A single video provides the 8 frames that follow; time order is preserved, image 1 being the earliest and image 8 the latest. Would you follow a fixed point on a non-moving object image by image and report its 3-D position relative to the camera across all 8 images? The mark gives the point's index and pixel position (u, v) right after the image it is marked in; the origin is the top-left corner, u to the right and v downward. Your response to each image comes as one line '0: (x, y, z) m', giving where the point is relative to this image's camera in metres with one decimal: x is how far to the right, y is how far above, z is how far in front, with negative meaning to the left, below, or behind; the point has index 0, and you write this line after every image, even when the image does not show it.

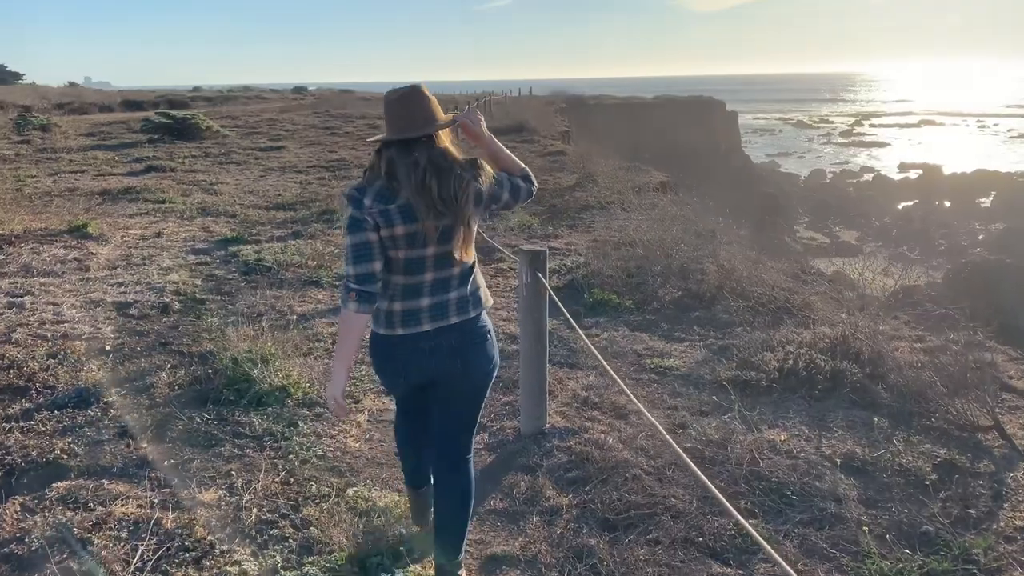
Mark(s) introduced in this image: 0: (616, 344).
0: (+0.6, -0.3, +4.8) m
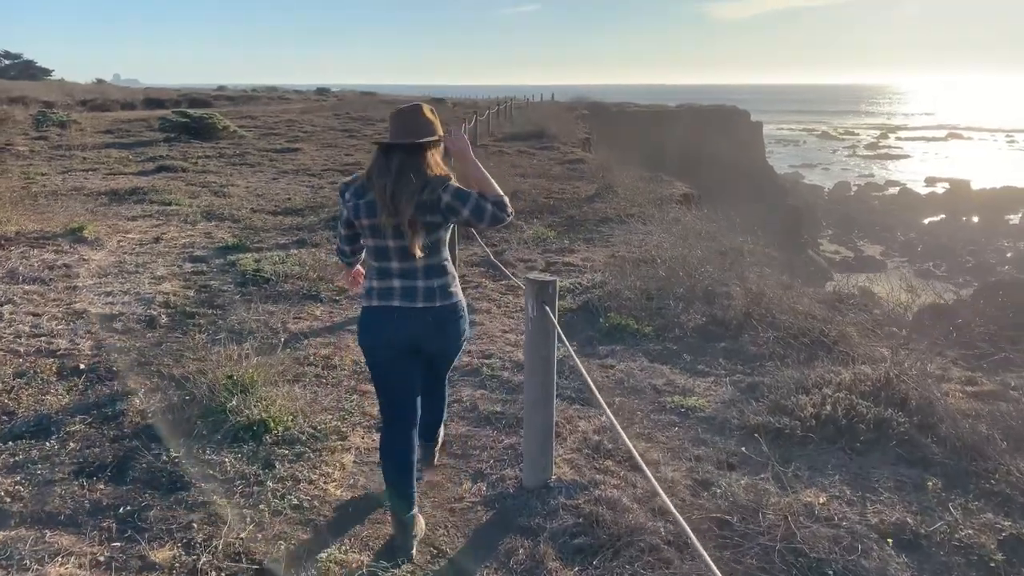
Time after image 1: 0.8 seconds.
0: (+0.7, -0.5, +4.4) m
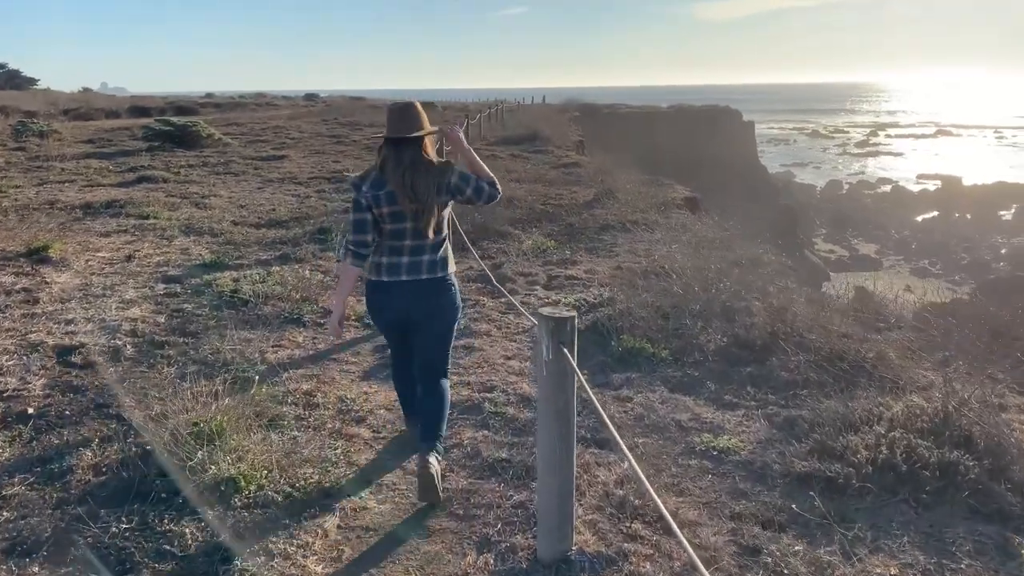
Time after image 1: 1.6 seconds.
0: (+0.7, -0.6, +3.9) m
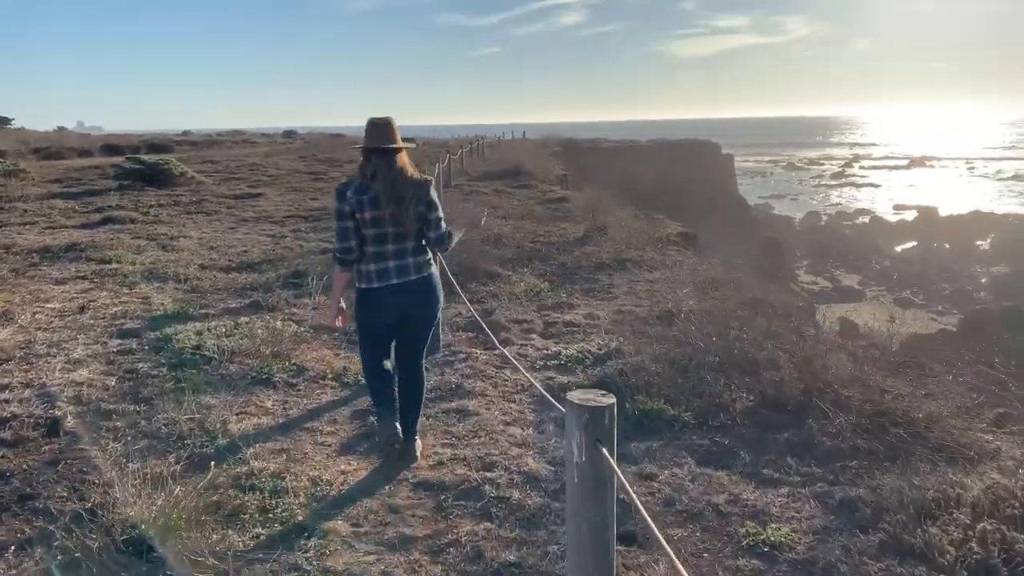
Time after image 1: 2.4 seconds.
0: (+0.7, -0.9, +3.3) m
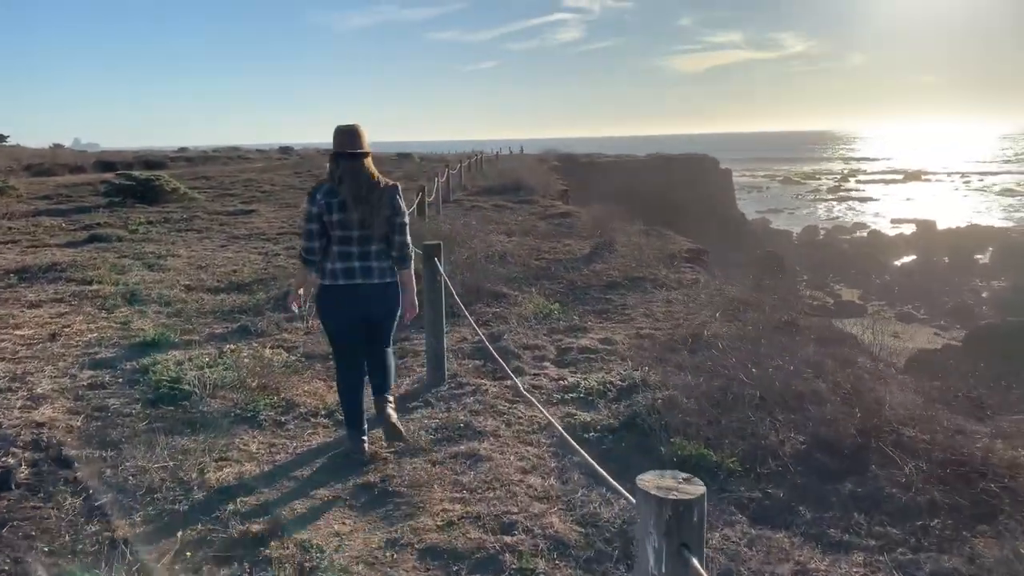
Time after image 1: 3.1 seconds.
0: (+0.8, -1.0, +2.8) m
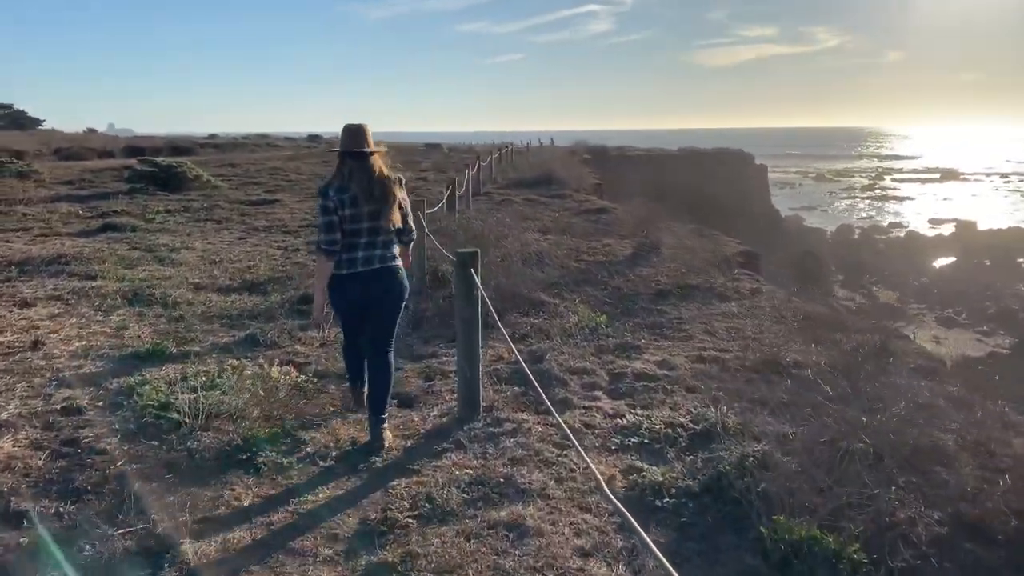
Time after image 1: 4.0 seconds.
0: (+1.0, -1.1, +2.0) m
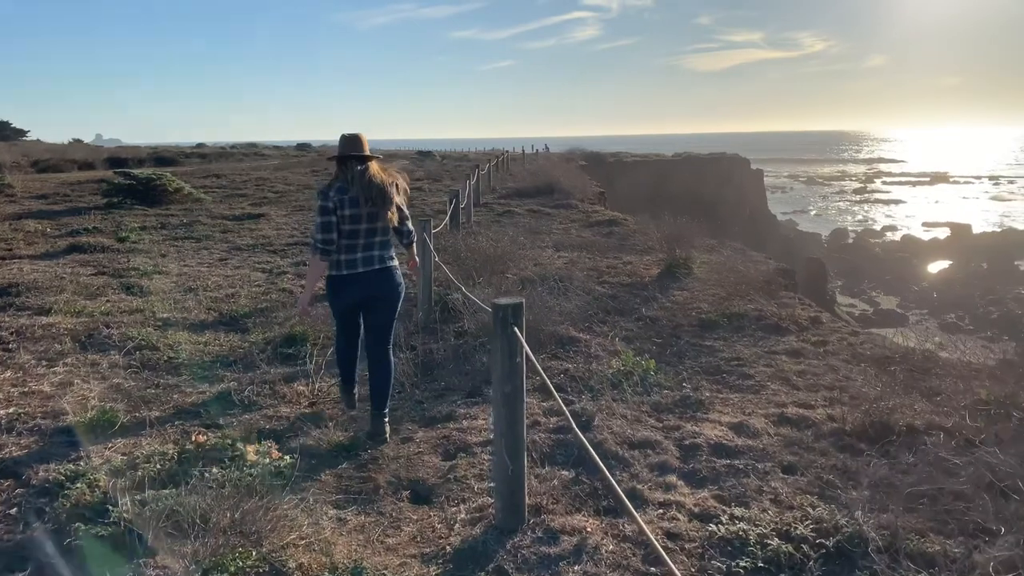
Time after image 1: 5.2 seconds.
0: (+1.2, -1.3, +0.9) m
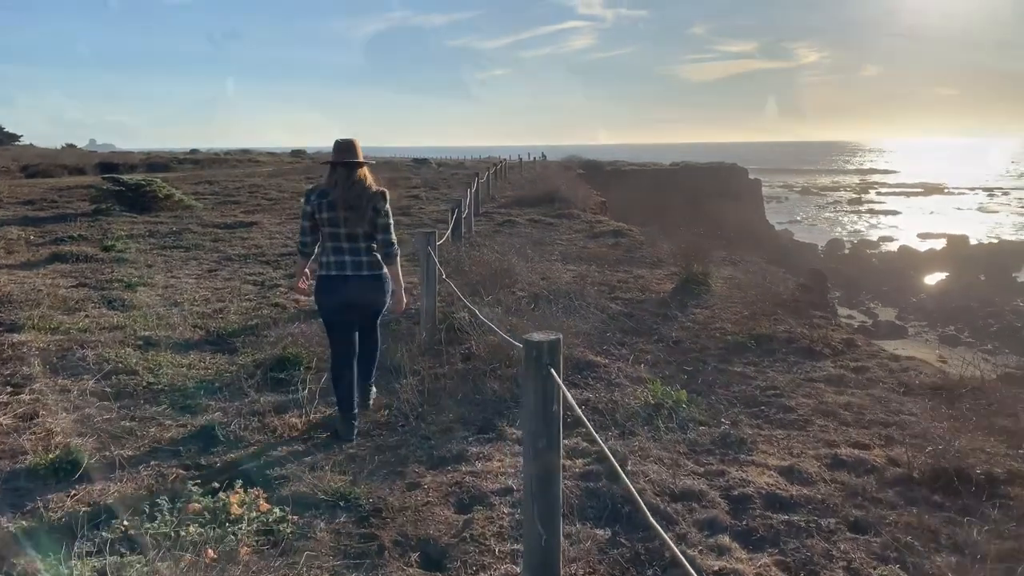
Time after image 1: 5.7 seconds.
0: (+1.4, -1.4, +0.4) m
